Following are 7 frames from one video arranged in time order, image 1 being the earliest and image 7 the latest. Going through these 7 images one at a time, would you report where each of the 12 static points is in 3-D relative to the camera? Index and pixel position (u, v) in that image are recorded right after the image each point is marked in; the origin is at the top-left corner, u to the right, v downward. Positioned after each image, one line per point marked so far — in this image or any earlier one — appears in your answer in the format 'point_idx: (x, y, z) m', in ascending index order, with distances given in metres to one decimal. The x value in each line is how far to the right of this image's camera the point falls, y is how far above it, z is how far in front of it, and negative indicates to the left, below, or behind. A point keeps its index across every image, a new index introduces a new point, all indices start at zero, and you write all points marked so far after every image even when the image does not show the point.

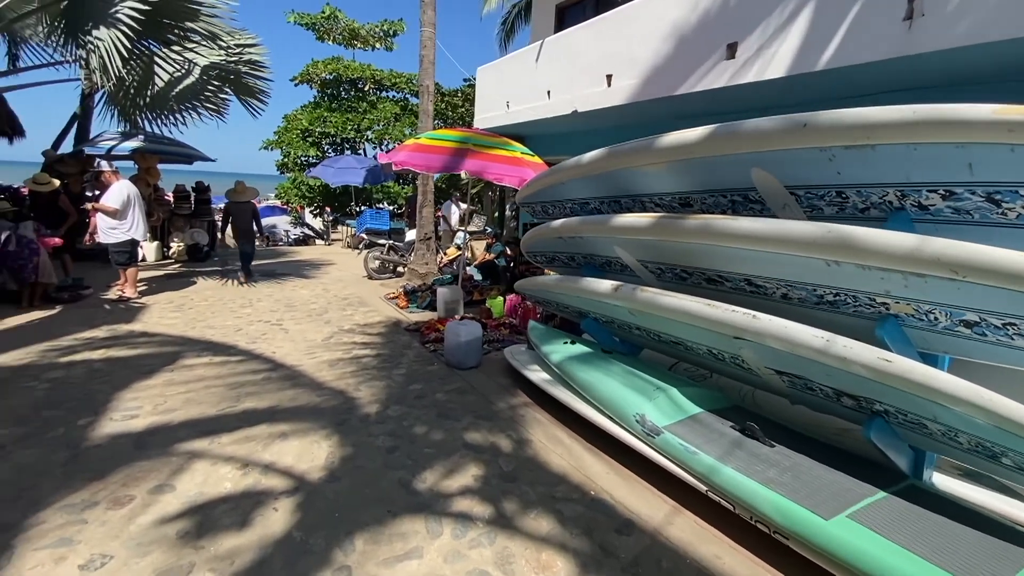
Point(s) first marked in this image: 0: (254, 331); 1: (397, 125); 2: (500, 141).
0: (-3.4, -0.6, +6.3) m
1: (-3.9, +5.5, +16.3) m
2: (-0.2, +1.9, +6.2) m
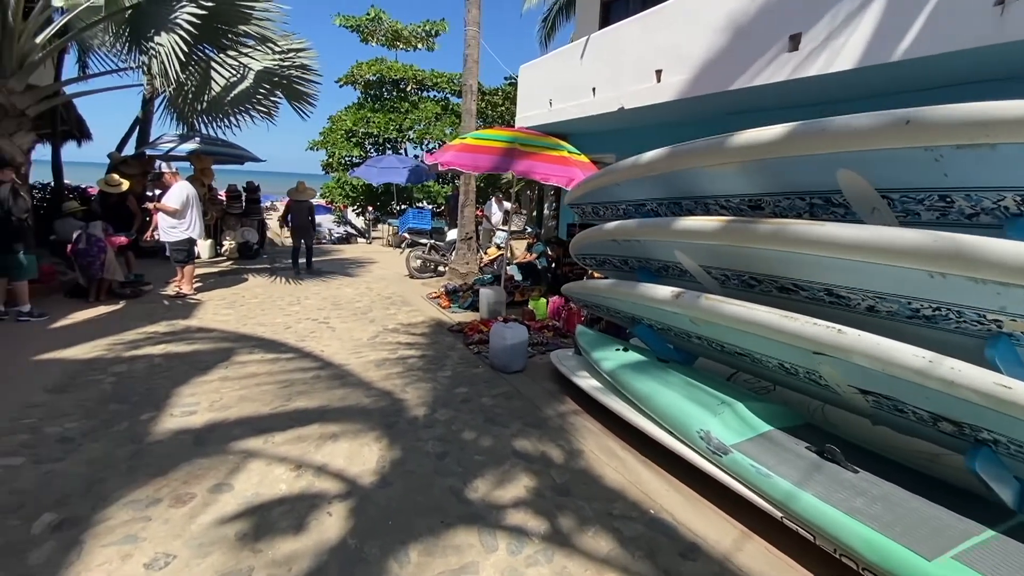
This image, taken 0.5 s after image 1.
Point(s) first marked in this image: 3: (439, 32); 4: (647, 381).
0: (-2.8, -0.6, +6.5) m
1: (-2.5, +5.6, +16.4) m
2: (+0.4, +1.9, +6.1) m
3: (-2.8, +9.7, +18.3) m
4: (+1.0, -0.7, +3.4) m
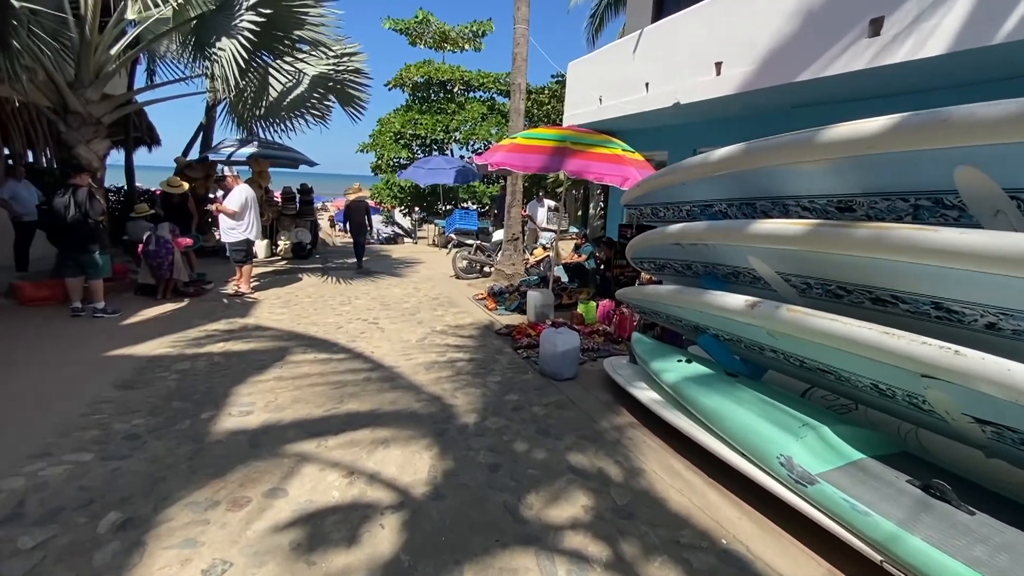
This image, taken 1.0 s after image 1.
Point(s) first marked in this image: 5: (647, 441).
0: (-2.2, -0.6, +6.5) m
1: (-0.9, +5.6, +16.4) m
2: (+1.1, +1.8, +5.9) m
3: (-1.0, +9.7, +18.3) m
4: (+1.3, -0.7, +3.2) m
5: (+1.0, -1.1, +3.5) m
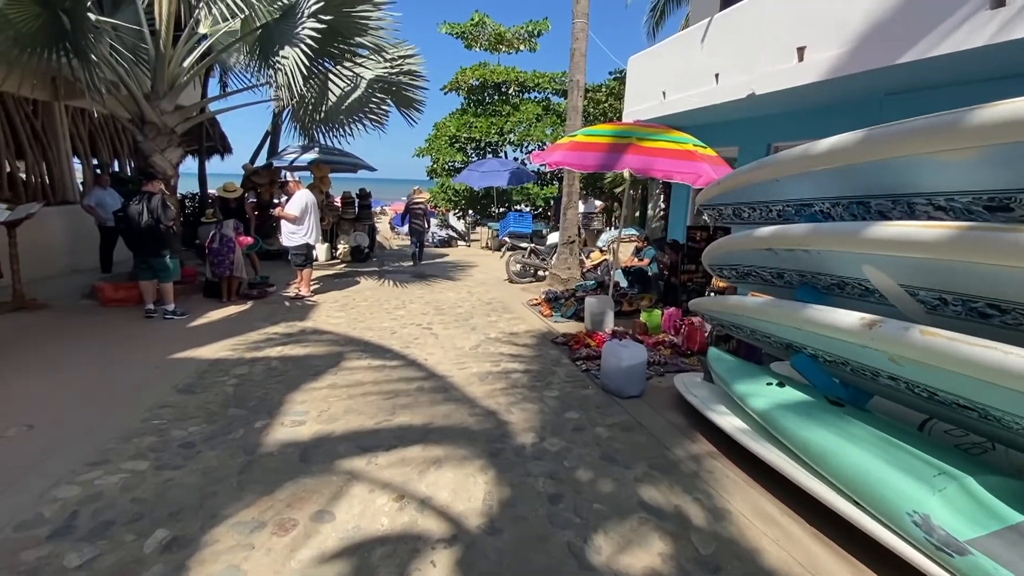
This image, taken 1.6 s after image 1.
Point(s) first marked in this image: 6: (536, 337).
0: (-1.4, -0.6, +6.4) m
1: (+0.9, +5.4, +16.1) m
2: (+1.7, +1.7, +5.4) m
3: (+1.1, +9.6, +18.0) m
4: (+1.7, -0.8, +2.7) m
5: (+1.4, -1.2, +3.1) m
6: (+0.3, -0.6, +6.2) m
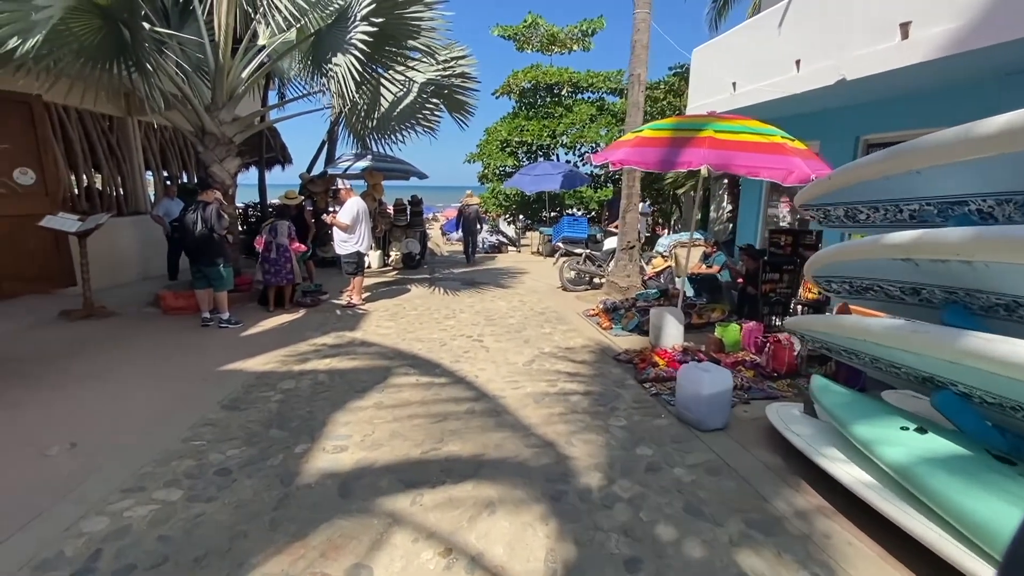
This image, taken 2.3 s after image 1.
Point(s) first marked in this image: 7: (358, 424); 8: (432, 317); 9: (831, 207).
0: (-0.7, -0.8, +6.1) m
1: (+2.6, +5.2, +15.5) m
2: (+2.3, +1.6, +4.8) m
3: (+3.0, +9.4, +17.4) m
4: (+2.0, -0.9, +2.0) m
5: (+1.8, -1.3, +2.5) m
6: (+1.0, -0.8, +5.7) m
7: (-1.3, -1.1, +3.9) m
8: (-1.3, -0.5, +7.6) m
9: (+2.2, +0.5, +3.3) m
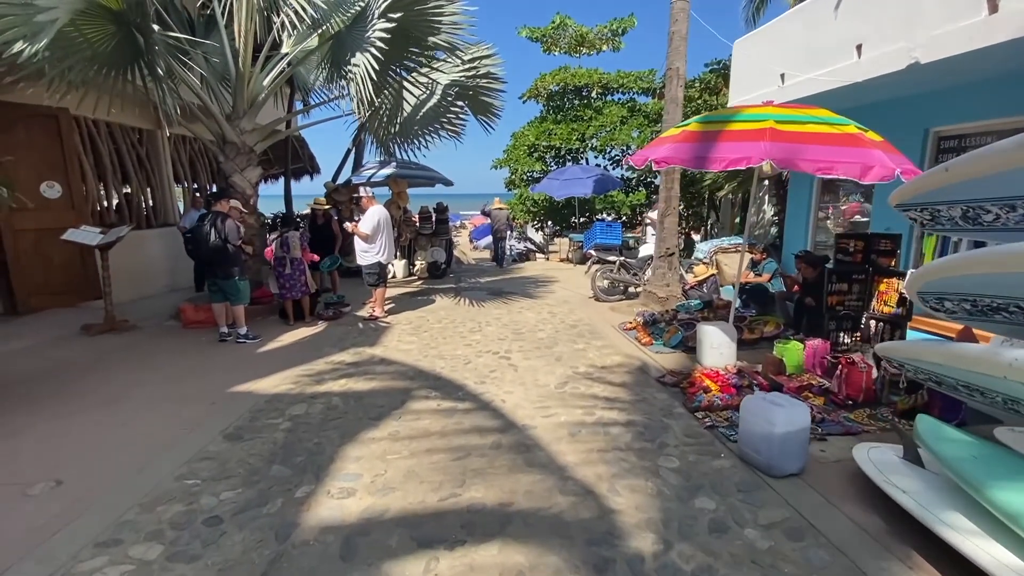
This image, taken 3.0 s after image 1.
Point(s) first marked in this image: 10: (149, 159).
0: (-0.3, -0.9, +5.6) m
1: (+3.5, +4.9, +14.9) m
2: (+2.6, +1.5, +4.1) m
3: (+4.0, +9.1, +16.9) m
4: (+2.1, -1.0, +1.4) m
5: (+1.9, -1.4, +1.8) m
6: (+1.3, -0.9, +5.1) m
7: (-1.0, -1.2, +3.5) m
8: (-0.8, -0.6, +7.1) m
9: (+2.3, +0.4, +2.6) m
10: (-8.0, +2.8, +10.6) m
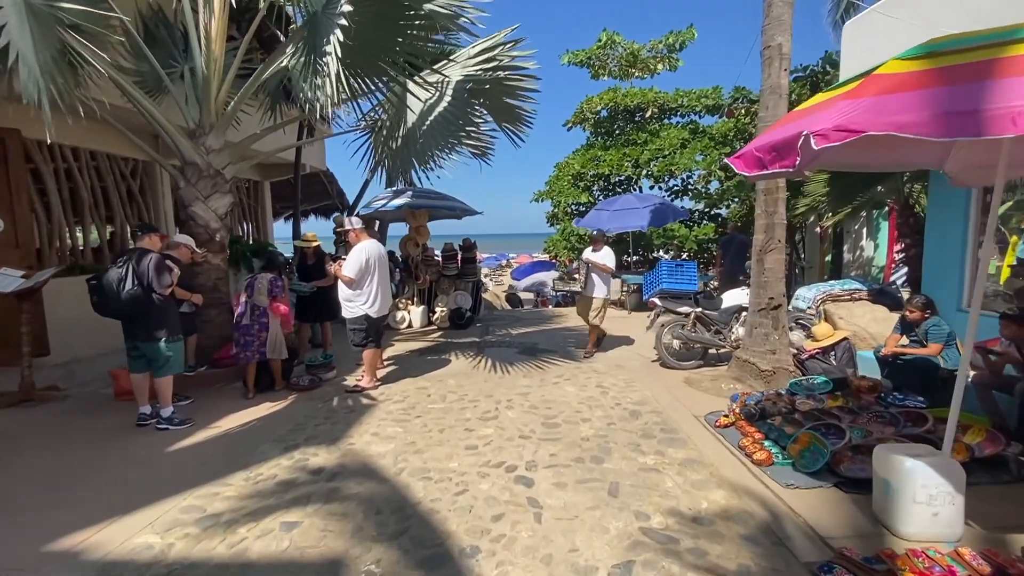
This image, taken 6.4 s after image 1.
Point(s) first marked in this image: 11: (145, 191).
0: (-0.2, -1.5, +3.4) m
1: (+4.6, +3.6, +12.7) m
2: (+2.6, +1.0, +1.8) m
3: (+5.4, +7.6, +14.9) m
4: (+1.9, -1.2, -1.0) m
5: (+1.7, -1.7, -0.6) m
6: (+1.4, -1.5, +2.7) m
7: (-1.1, -1.6, +1.3) m
8: (-0.5, -1.3, +5.0) m
9: (+2.2, +0.1, +0.3) m
10: (-7.3, +1.9, +9.4) m
11: (-7.3, +1.9, +9.4) m
